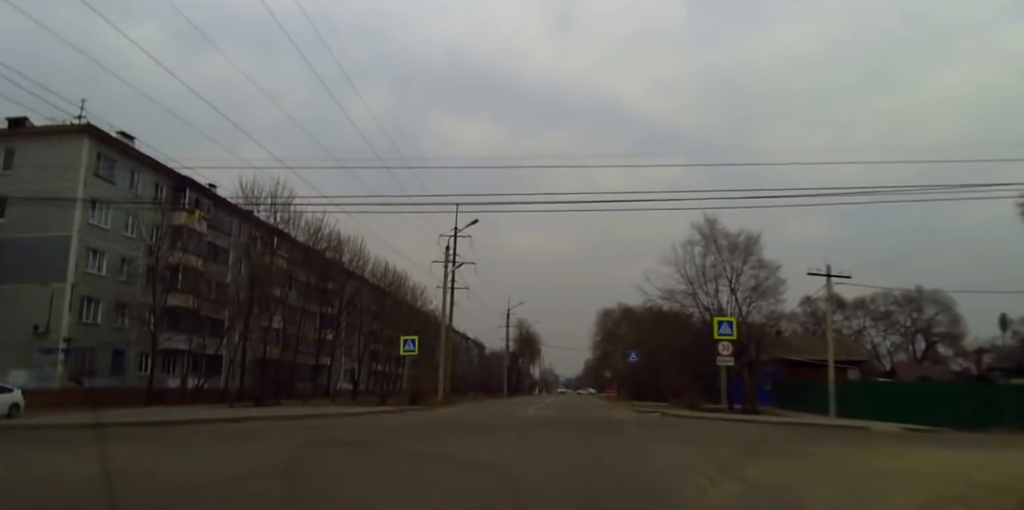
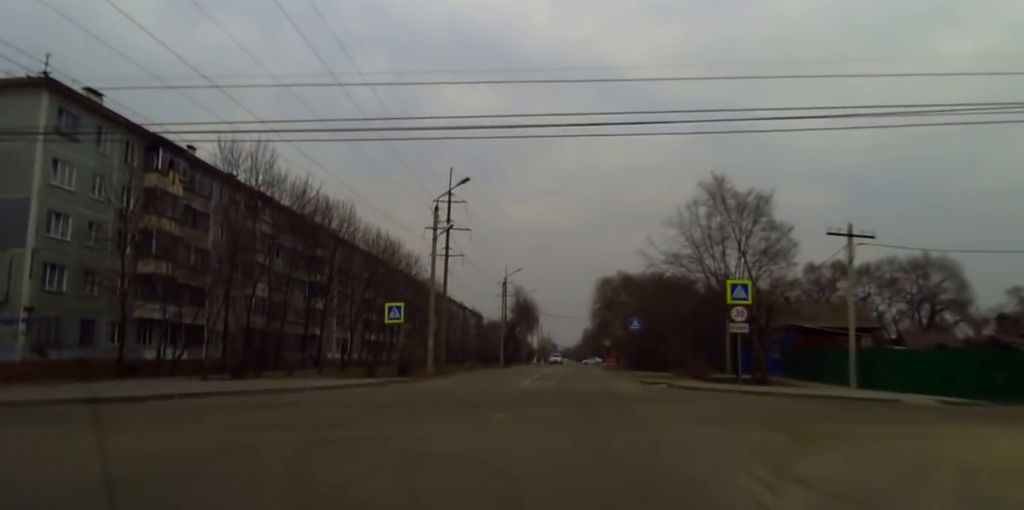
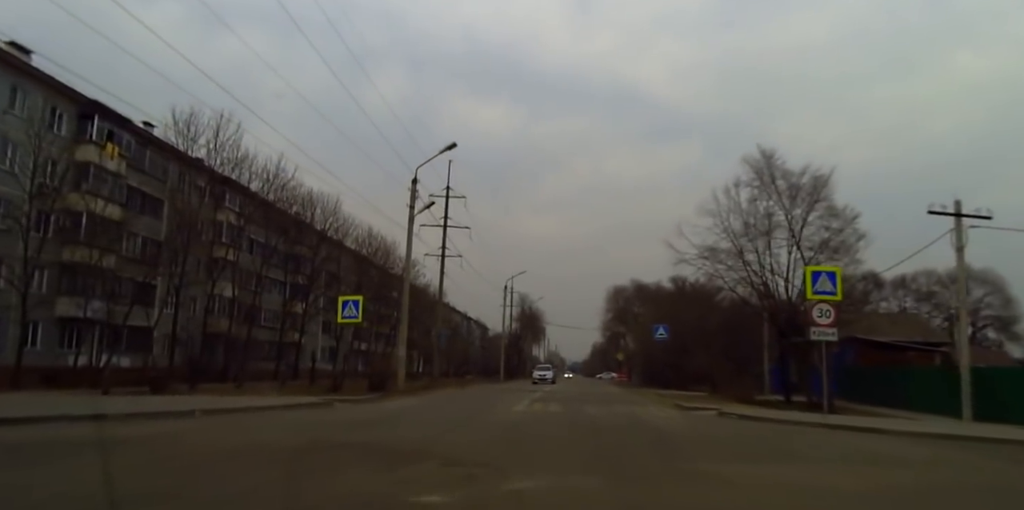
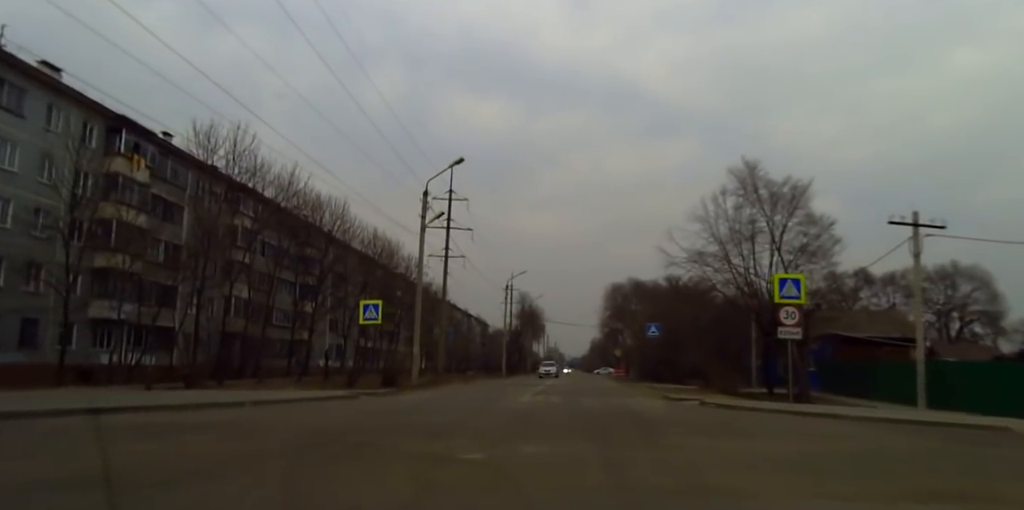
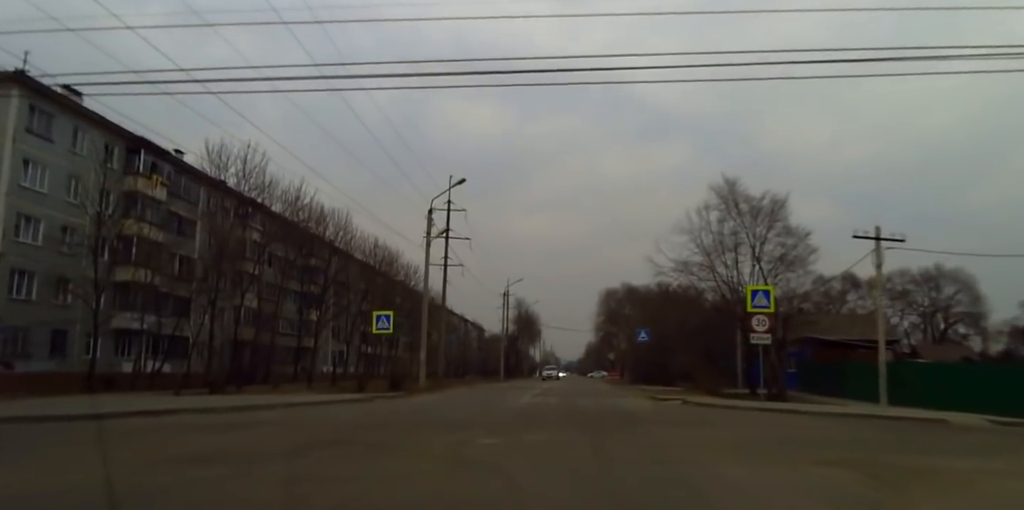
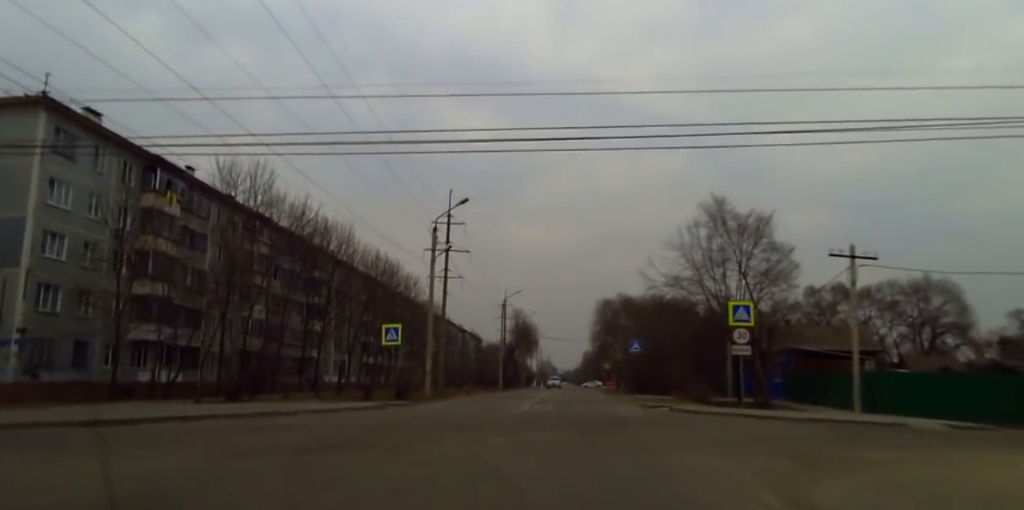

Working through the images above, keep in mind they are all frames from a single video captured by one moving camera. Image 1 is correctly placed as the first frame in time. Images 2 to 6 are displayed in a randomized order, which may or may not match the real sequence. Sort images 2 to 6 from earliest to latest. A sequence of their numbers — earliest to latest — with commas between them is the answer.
2, 6, 5, 4, 3
